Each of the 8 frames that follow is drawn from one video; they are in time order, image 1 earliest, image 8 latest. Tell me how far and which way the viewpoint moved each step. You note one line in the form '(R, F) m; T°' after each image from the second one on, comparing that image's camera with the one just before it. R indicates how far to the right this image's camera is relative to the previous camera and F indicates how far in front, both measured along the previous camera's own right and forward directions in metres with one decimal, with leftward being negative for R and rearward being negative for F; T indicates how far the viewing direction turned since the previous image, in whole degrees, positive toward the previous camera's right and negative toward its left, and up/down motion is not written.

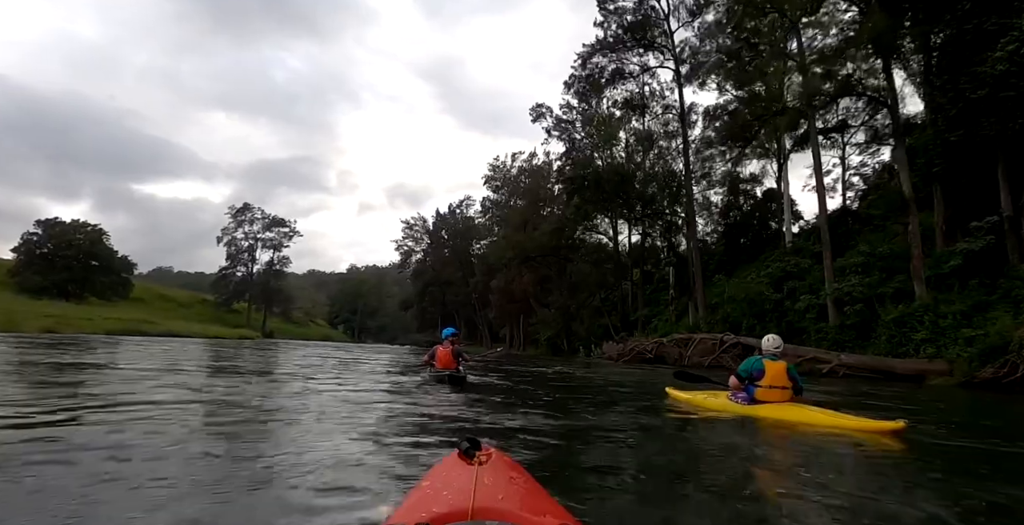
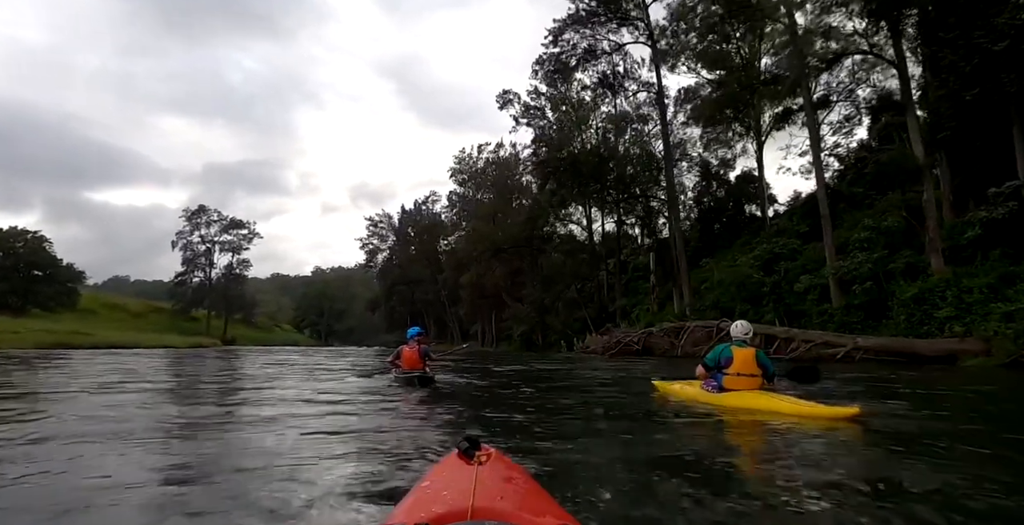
(-0.3, +1.9) m; +3°
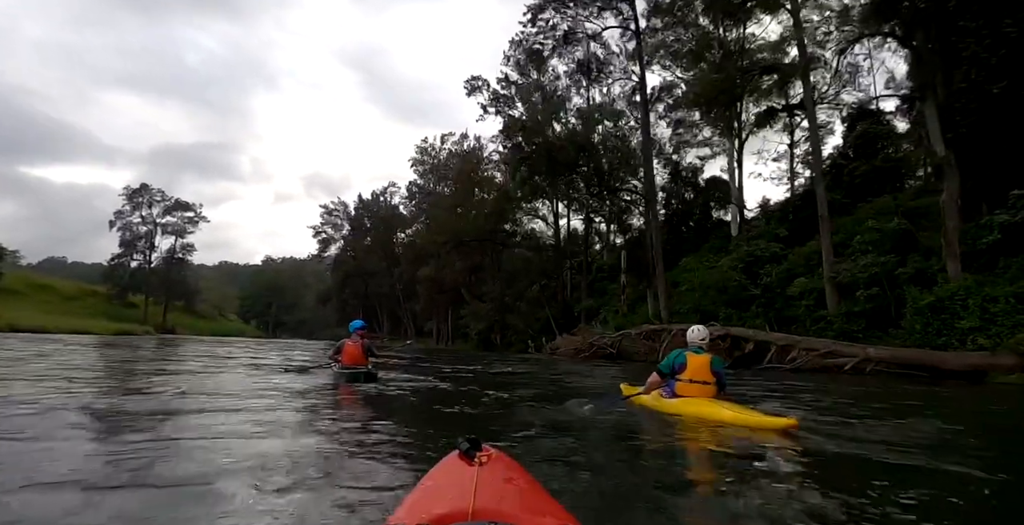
(-0.3, +2.1) m; +4°
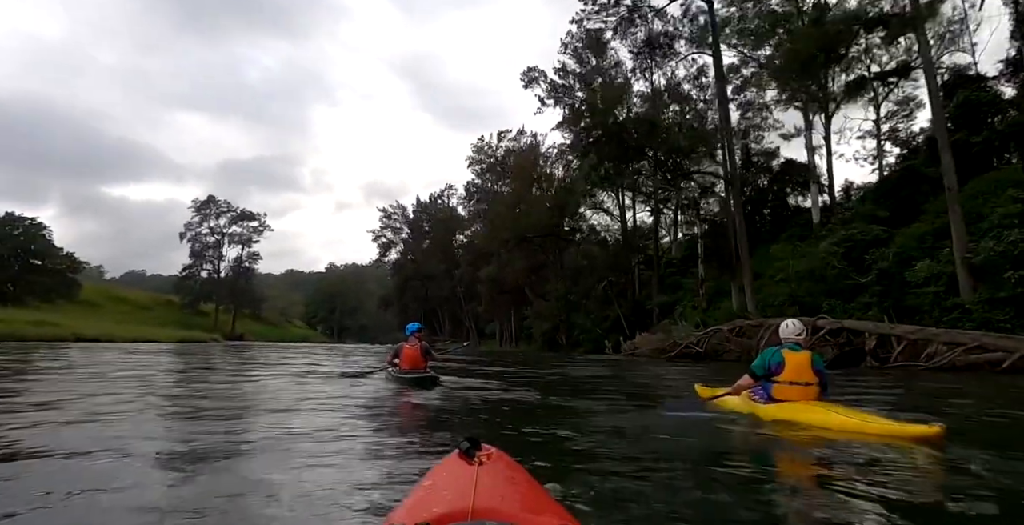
(-0.6, +1.3) m; -5°
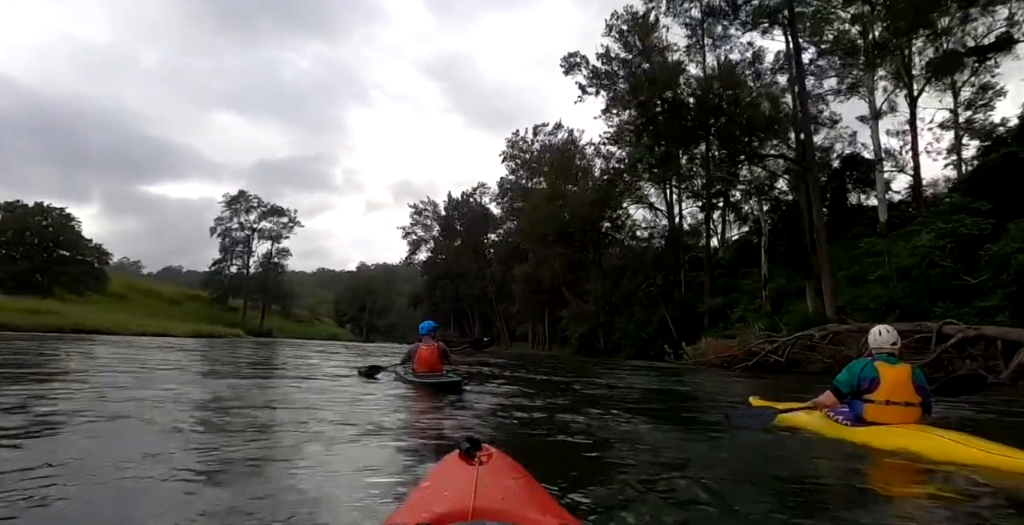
(-0.5, +2.4) m; -3°
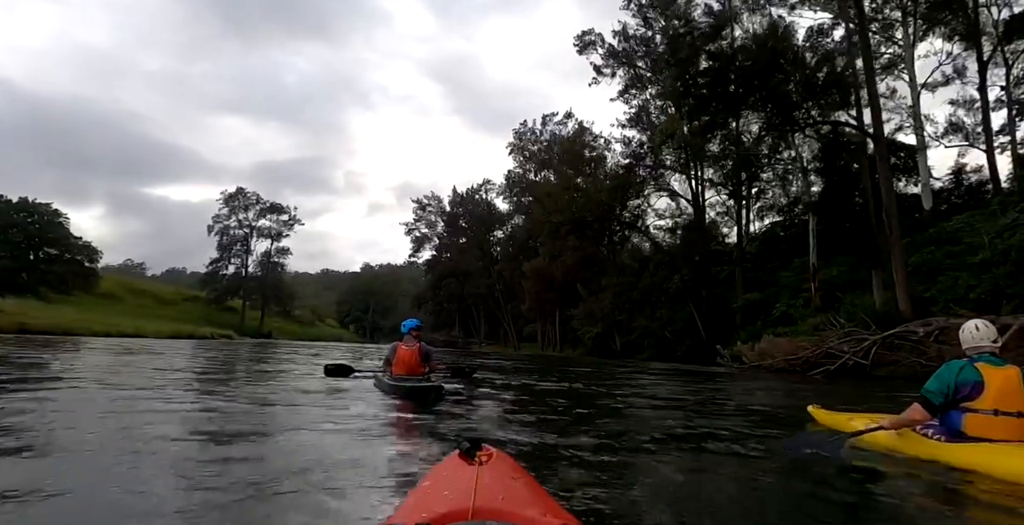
(-0.4, +2.8) m; 0°
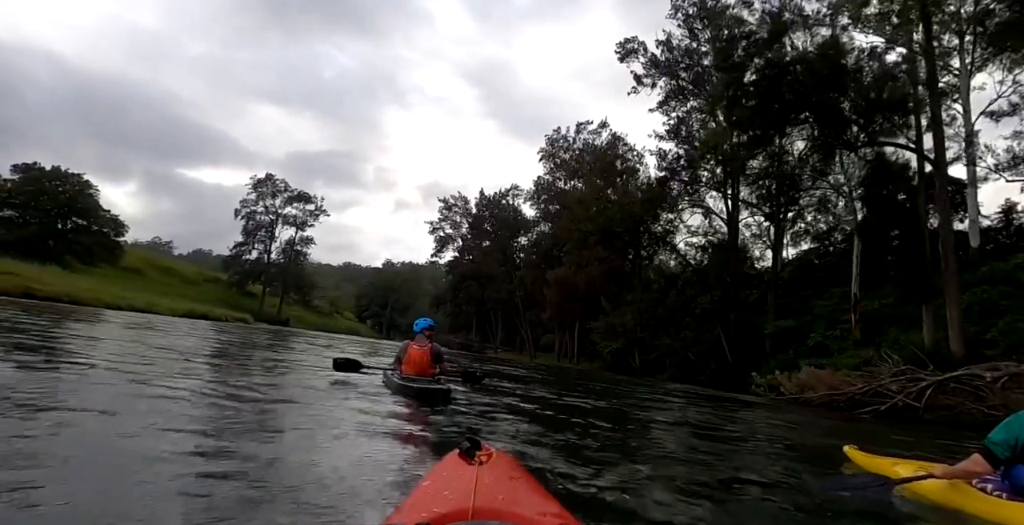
(-0.2, +0.7) m; -2°
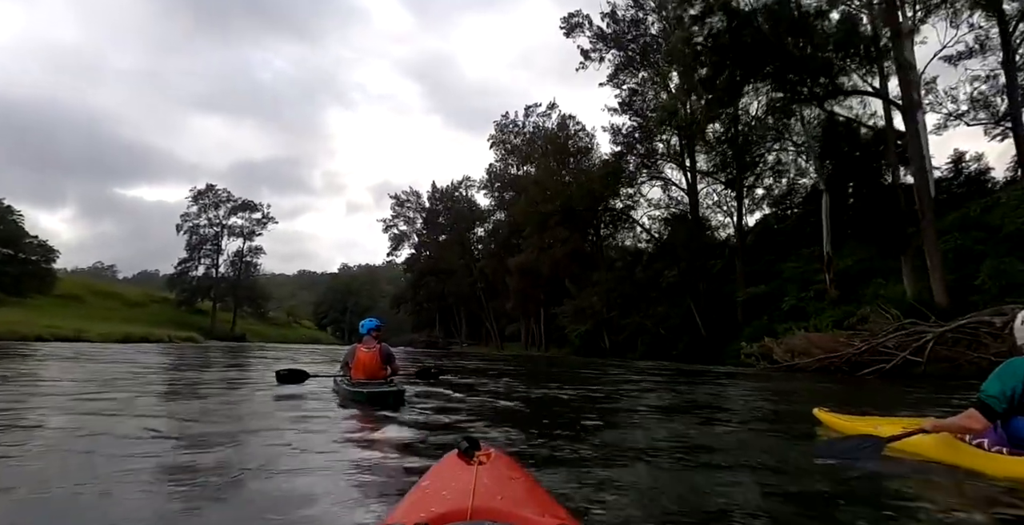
(0.0, +1.3) m; +4°
